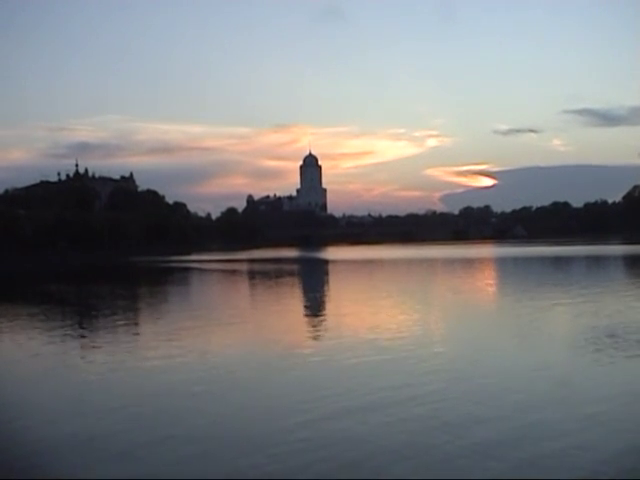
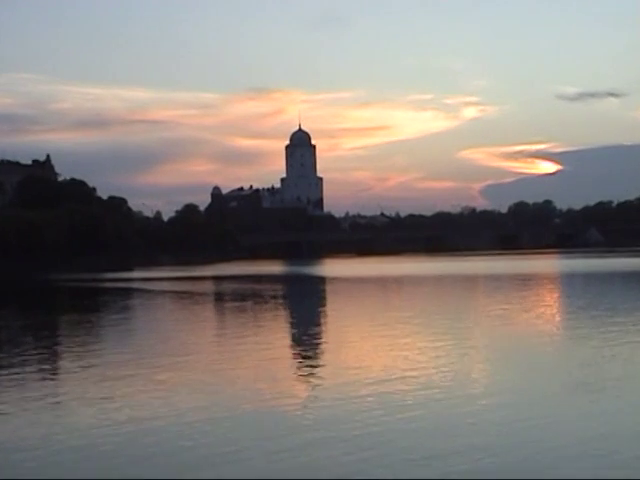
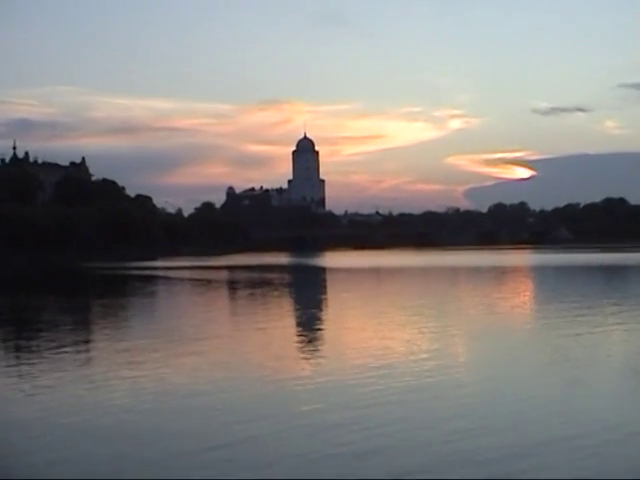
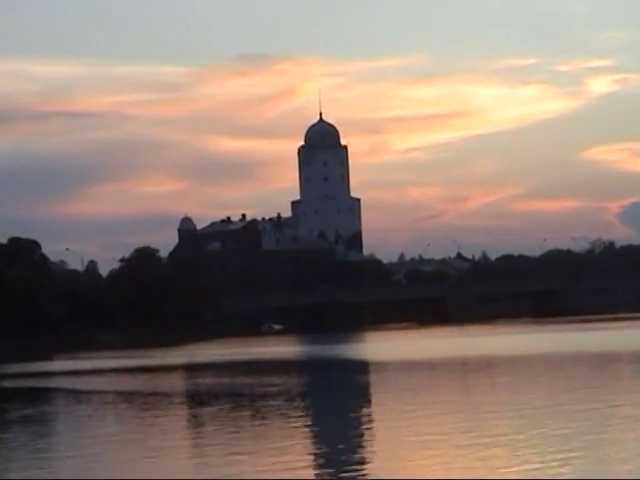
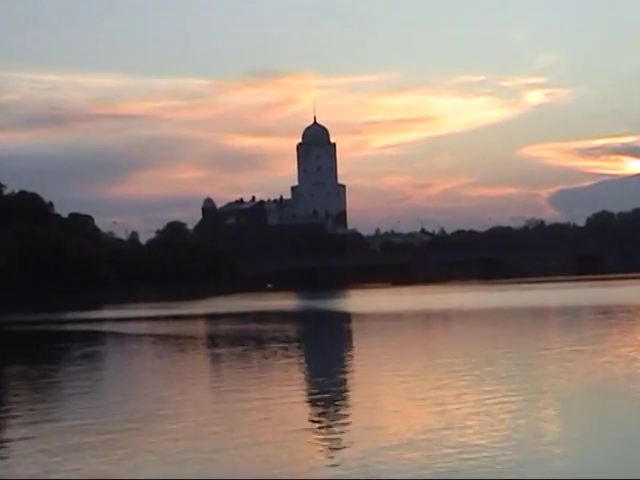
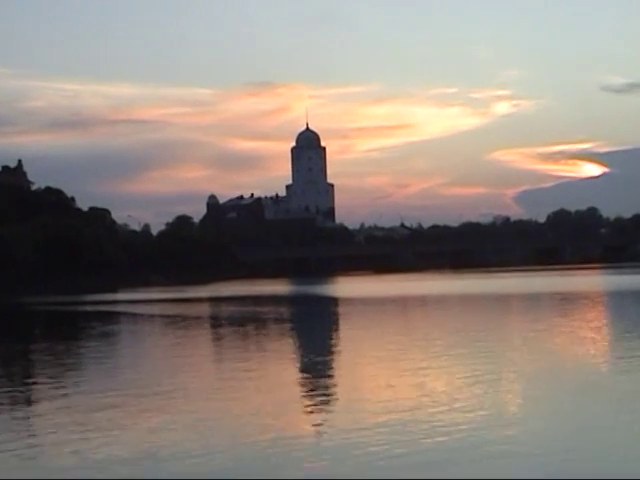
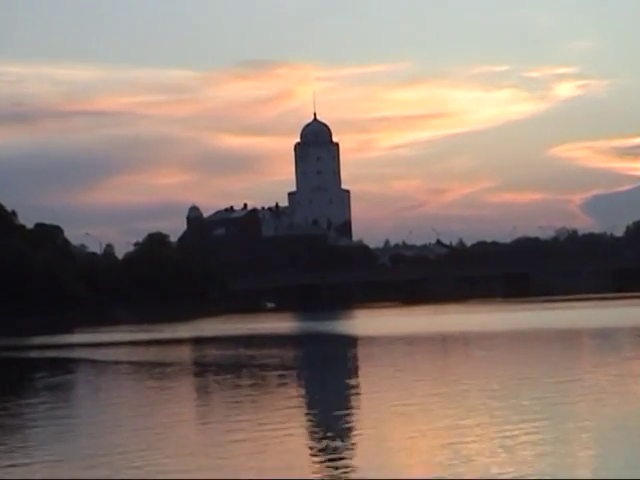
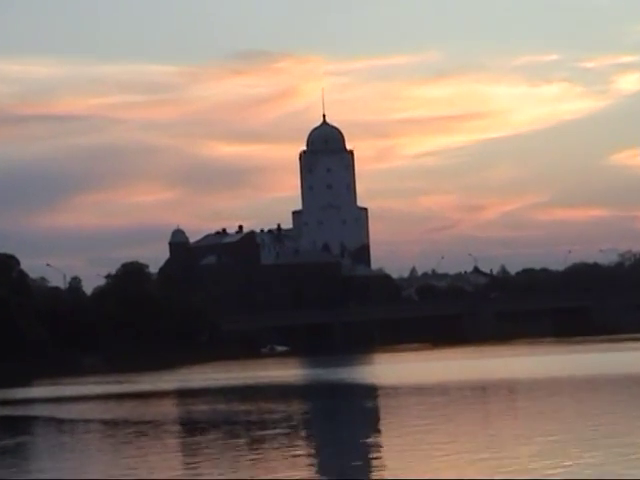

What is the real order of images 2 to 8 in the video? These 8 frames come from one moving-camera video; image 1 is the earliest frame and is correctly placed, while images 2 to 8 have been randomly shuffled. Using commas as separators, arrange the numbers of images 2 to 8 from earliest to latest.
3, 2, 6, 5, 7, 4, 8
